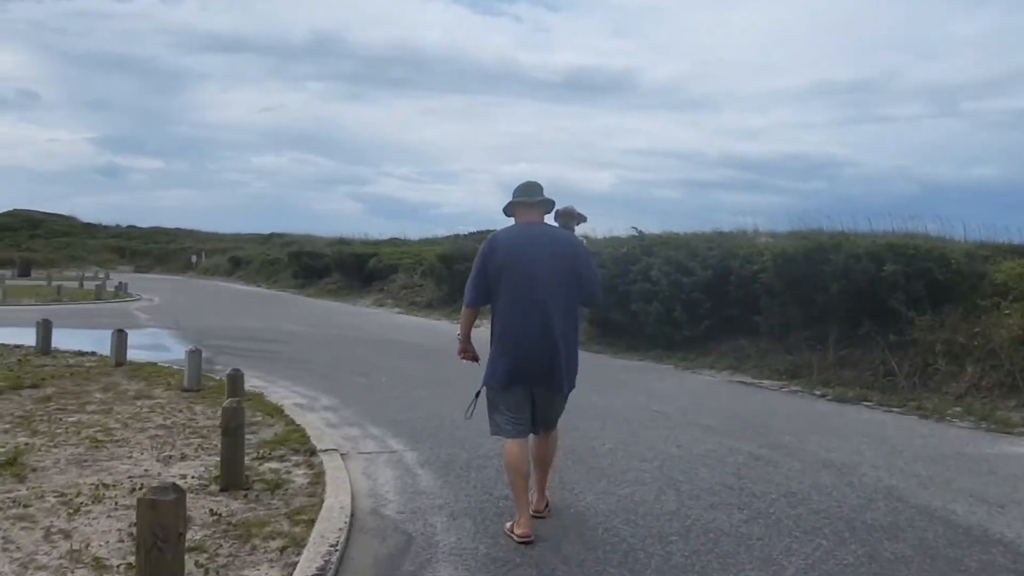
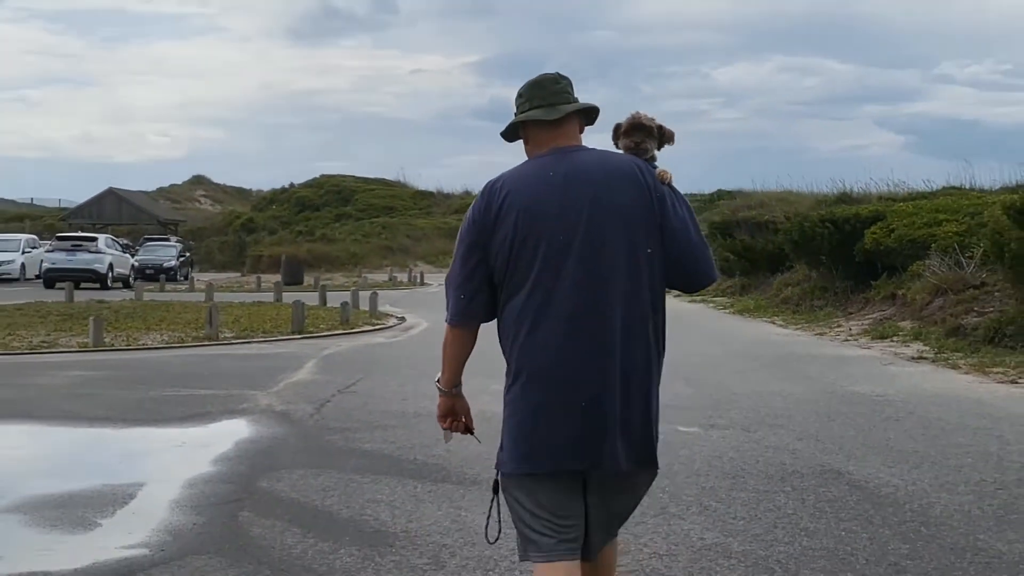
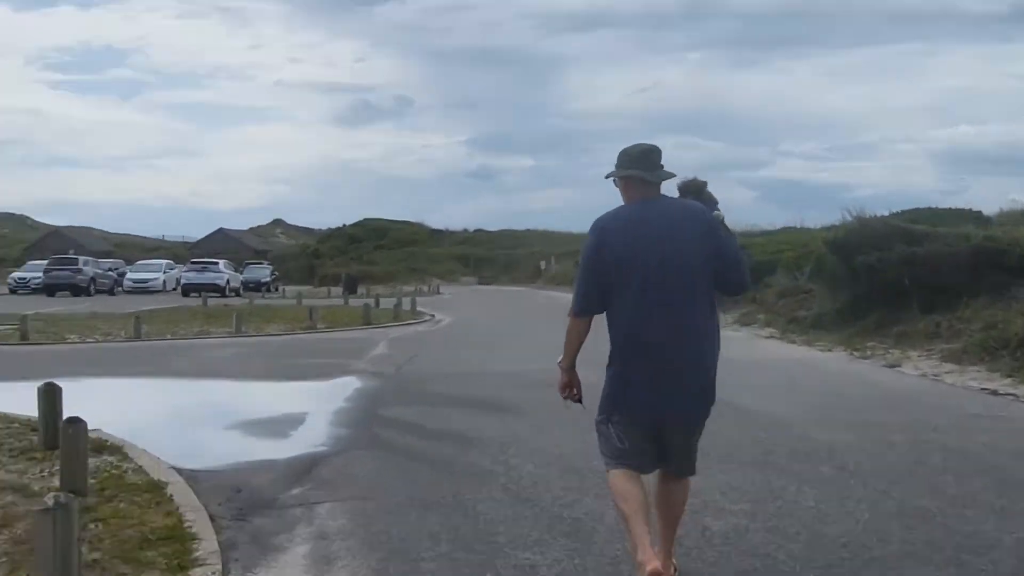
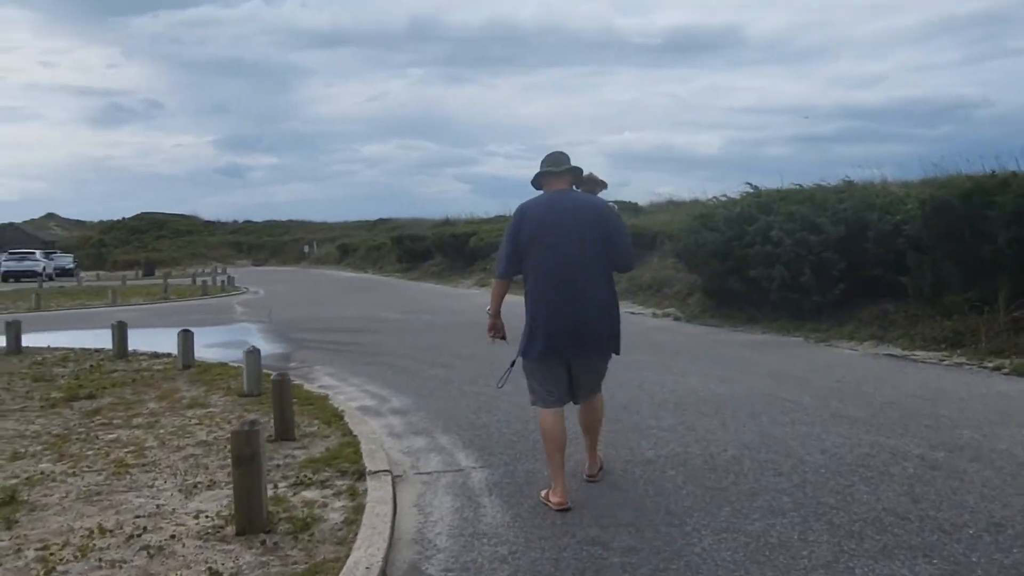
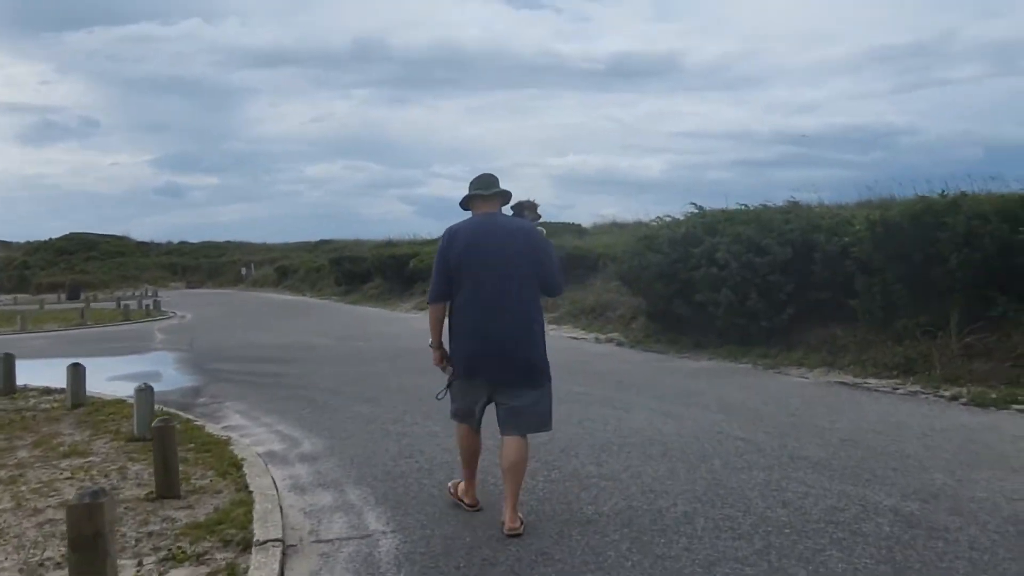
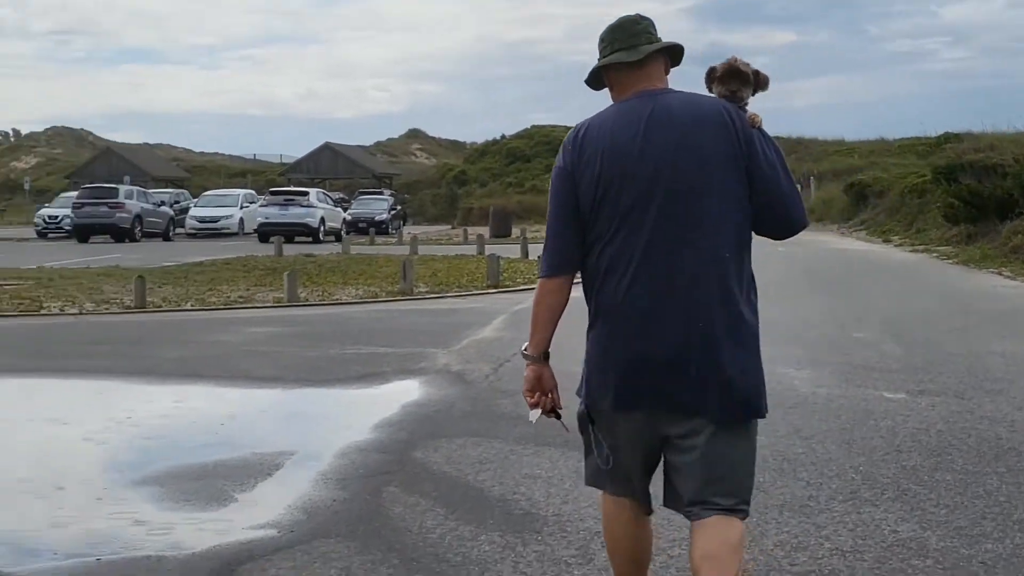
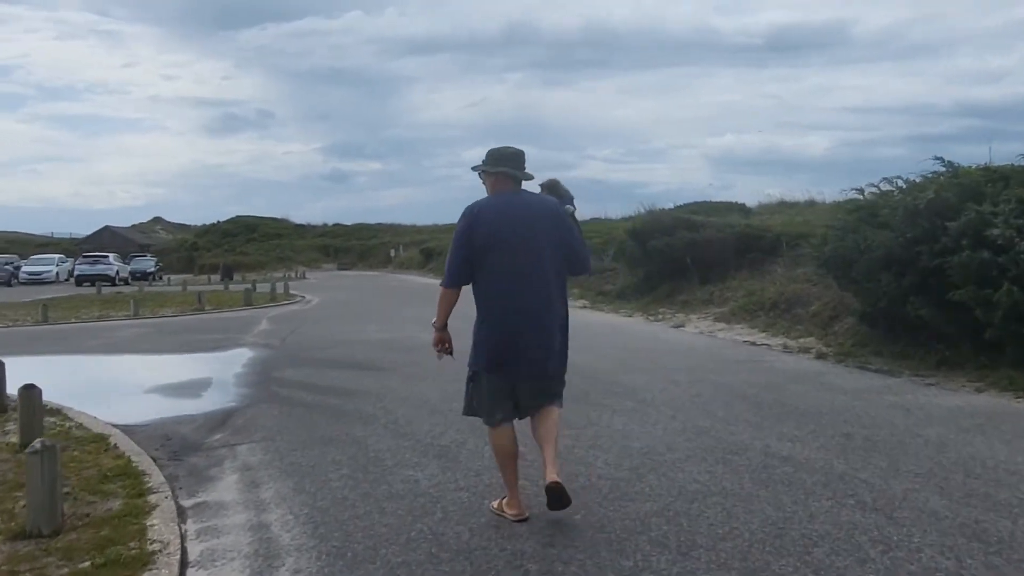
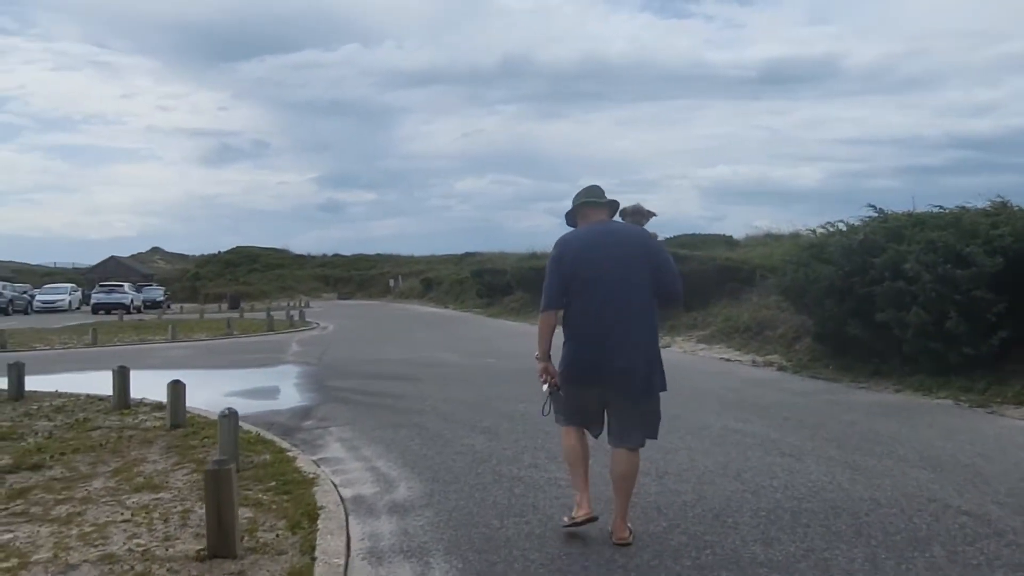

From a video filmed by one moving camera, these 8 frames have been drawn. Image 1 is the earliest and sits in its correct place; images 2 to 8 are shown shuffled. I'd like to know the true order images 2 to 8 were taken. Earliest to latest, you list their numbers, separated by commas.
4, 5, 8, 7, 3, 2, 6
